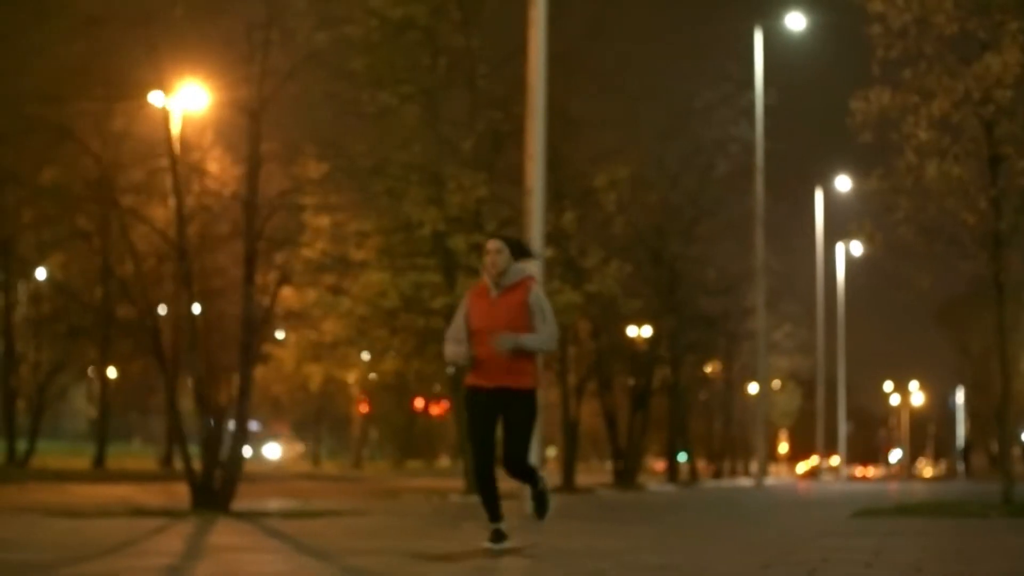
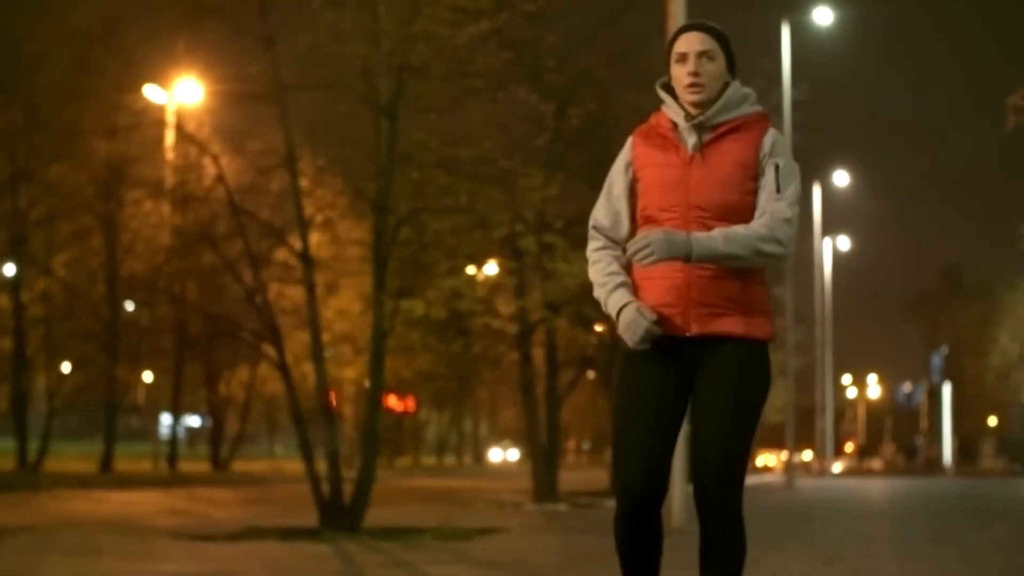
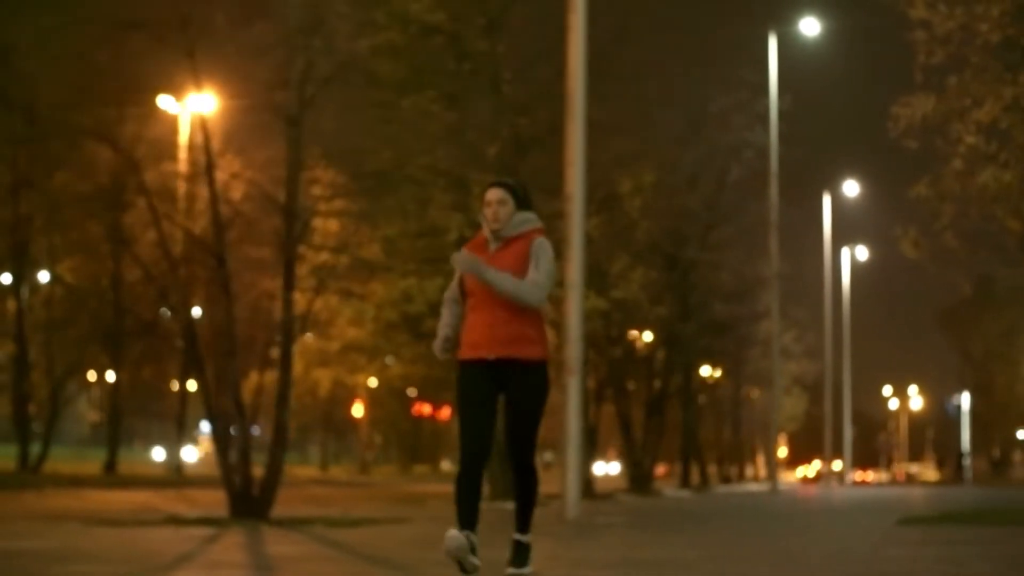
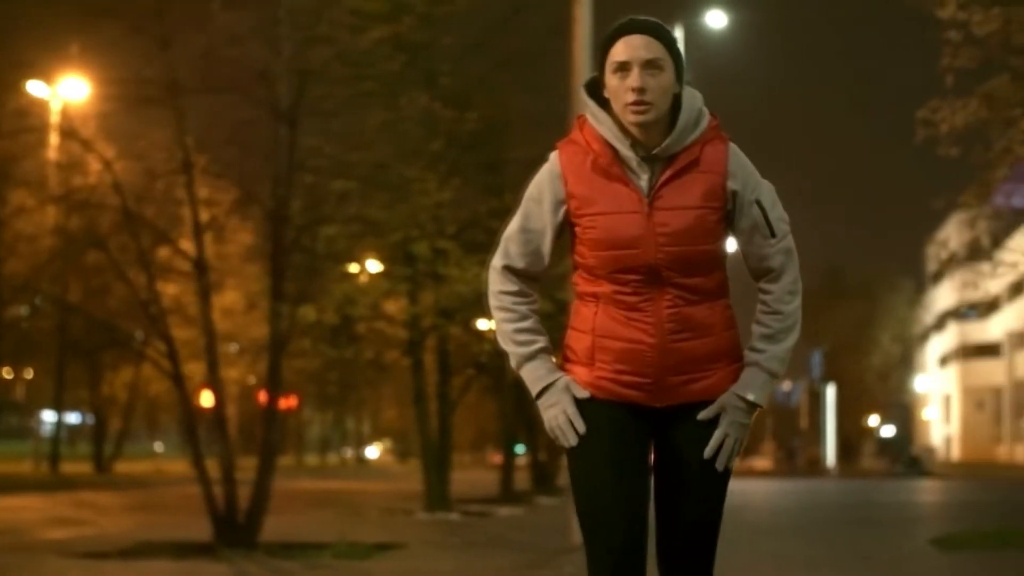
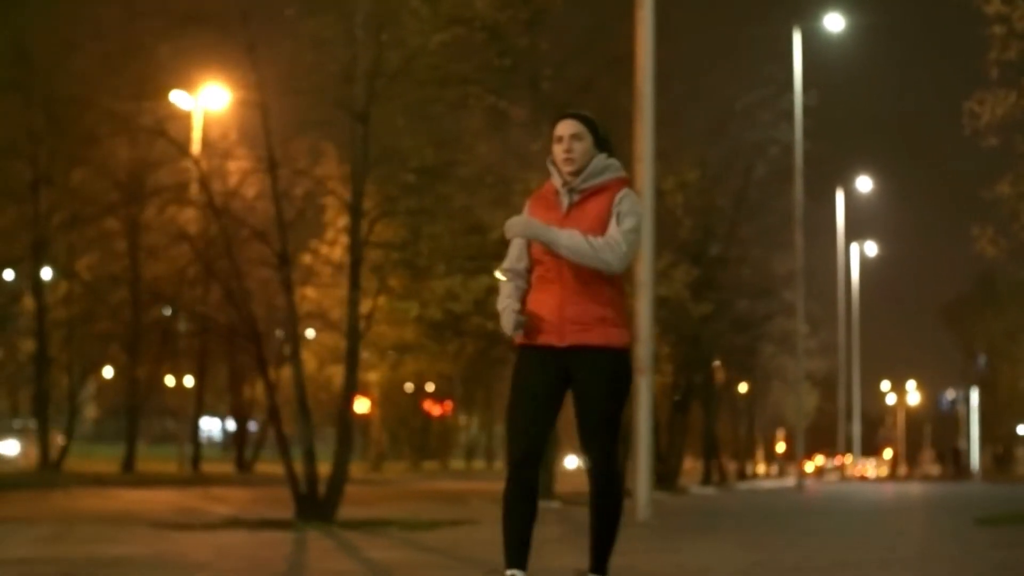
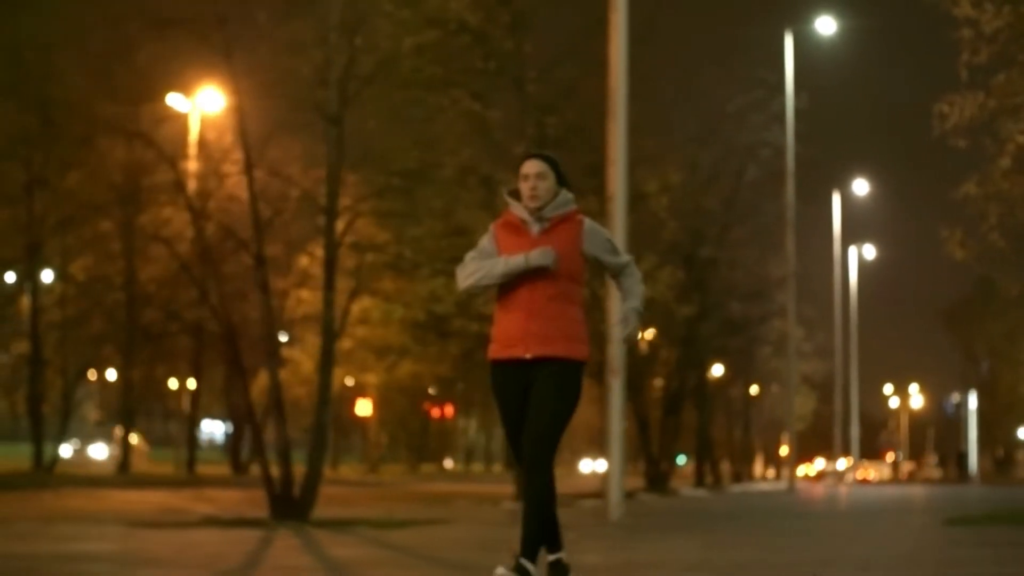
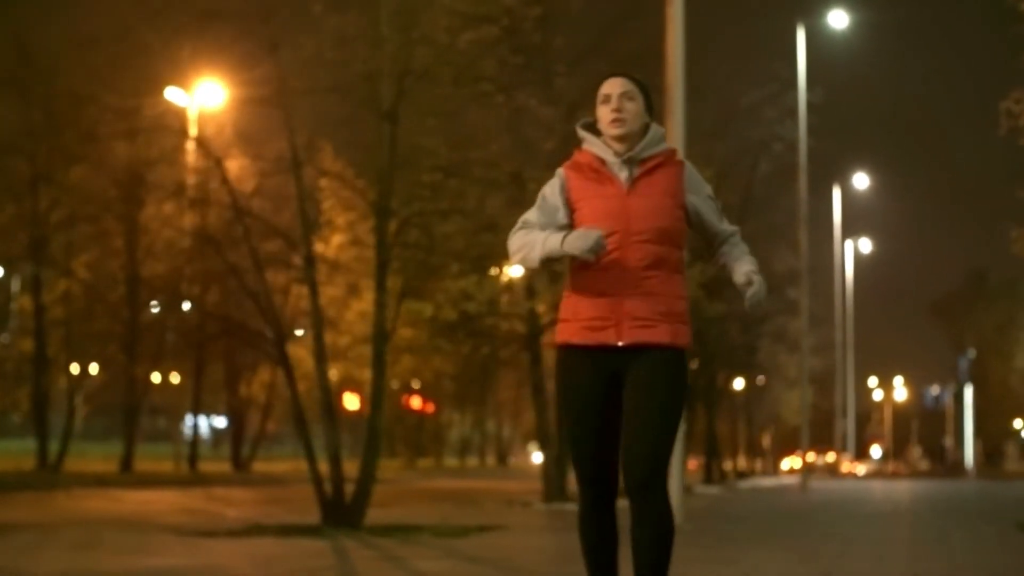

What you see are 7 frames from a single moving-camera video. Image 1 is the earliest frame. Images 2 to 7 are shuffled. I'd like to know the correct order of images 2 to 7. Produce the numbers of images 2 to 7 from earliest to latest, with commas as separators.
3, 6, 5, 7, 2, 4
